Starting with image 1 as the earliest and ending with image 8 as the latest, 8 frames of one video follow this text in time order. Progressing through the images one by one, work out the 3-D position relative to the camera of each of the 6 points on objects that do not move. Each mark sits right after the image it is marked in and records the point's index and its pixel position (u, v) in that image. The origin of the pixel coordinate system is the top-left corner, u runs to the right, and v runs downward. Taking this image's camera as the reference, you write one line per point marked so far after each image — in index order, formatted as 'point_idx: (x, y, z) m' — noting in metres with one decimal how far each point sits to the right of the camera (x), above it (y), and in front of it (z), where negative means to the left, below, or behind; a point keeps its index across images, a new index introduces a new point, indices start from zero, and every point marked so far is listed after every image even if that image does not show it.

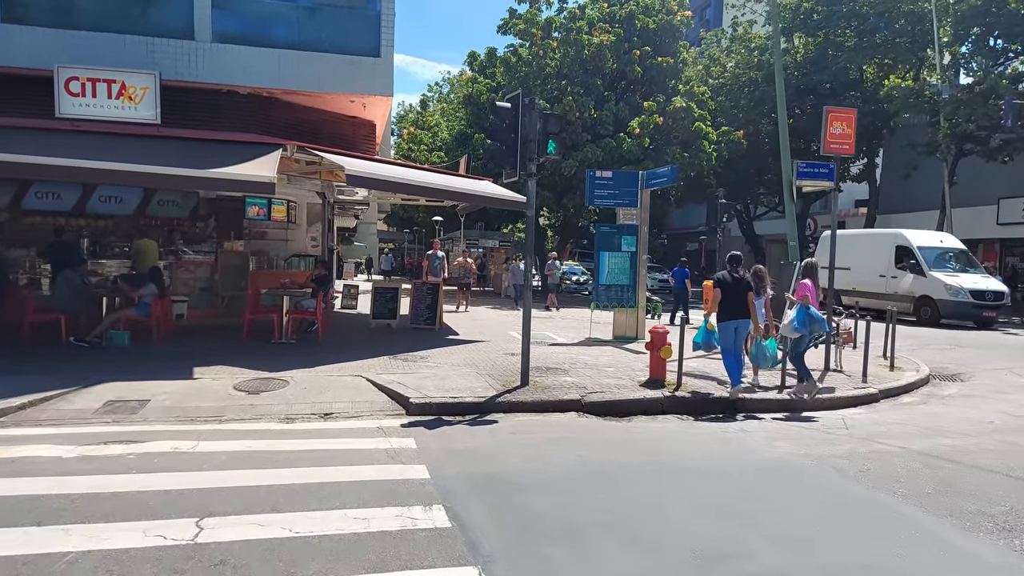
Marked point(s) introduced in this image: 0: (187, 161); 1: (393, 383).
0: (-4.7, +1.8, +10.1) m
1: (-1.4, -1.1, +8.5) m
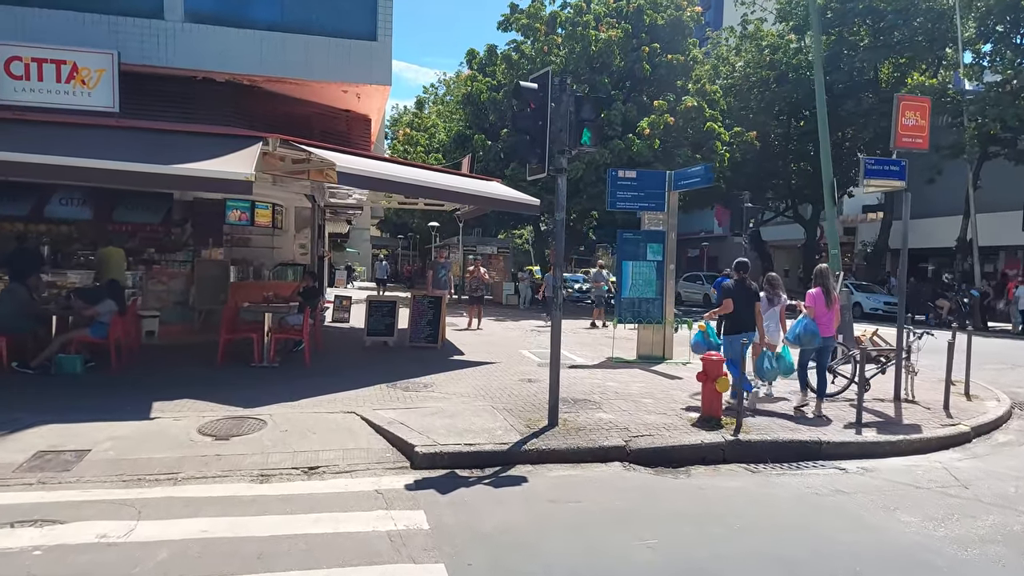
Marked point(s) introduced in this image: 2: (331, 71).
0: (-4.4, +1.6, +8.5) m
1: (-1.2, -1.3, +7.0) m
2: (-2.9, +3.5, +11.2) m
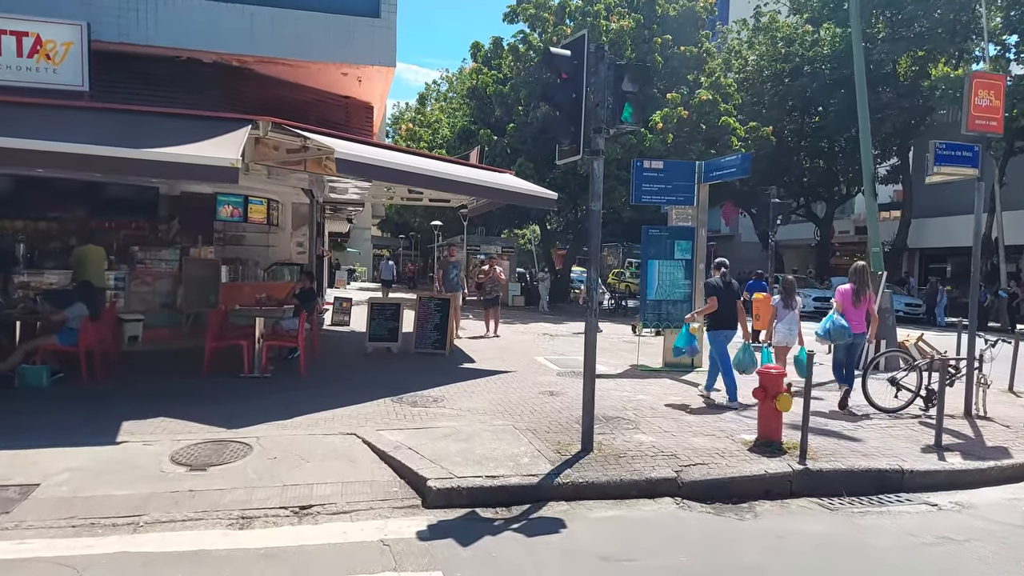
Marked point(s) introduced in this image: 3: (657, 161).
0: (-4.2, +1.6, +7.5) m
1: (-0.9, -1.4, +6.0) m
2: (-2.6, +3.4, +10.1) m
3: (+2.3, +2.0, +11.1) m
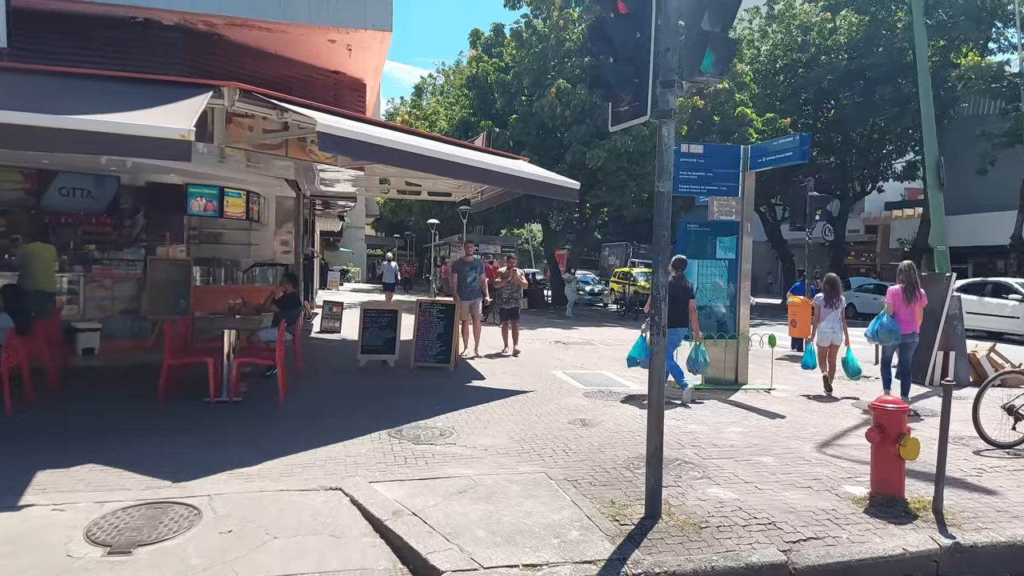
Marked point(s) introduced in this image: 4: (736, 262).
0: (-3.9, +1.5, +5.9) m
1: (-0.7, -1.4, +4.4) m
2: (-2.4, +3.4, +8.6) m
3: (+2.5, +1.9, +9.5) m
4: (+3.2, +0.4, +9.7) m
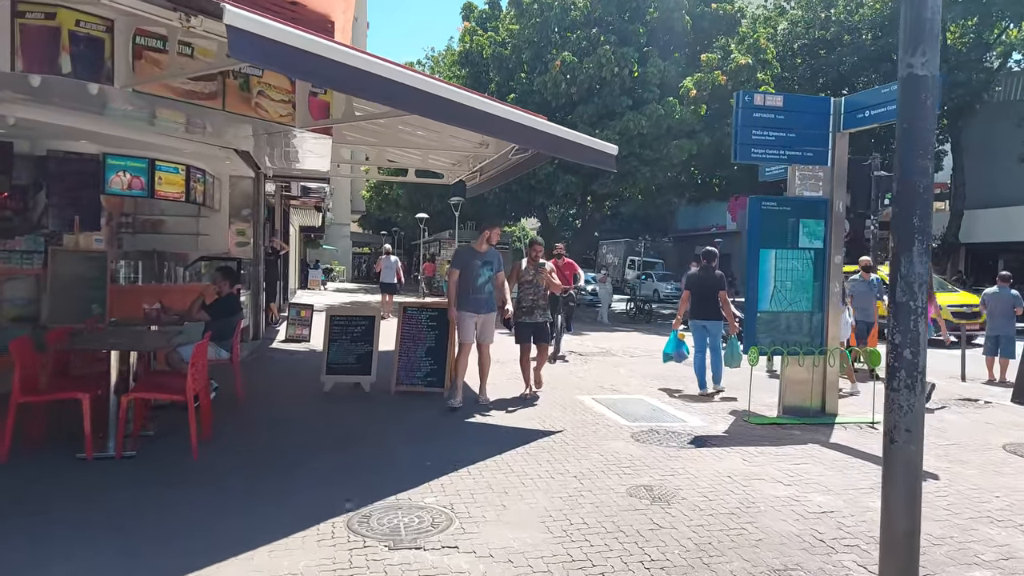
0: (-3.7, +1.5, +3.5) m
1: (-0.5, -1.4, +2.0) m
2: (-2.3, +3.4, +6.1) m
3: (+2.7, +2.0, +7.2) m
4: (+3.3, +0.4, +7.4) m
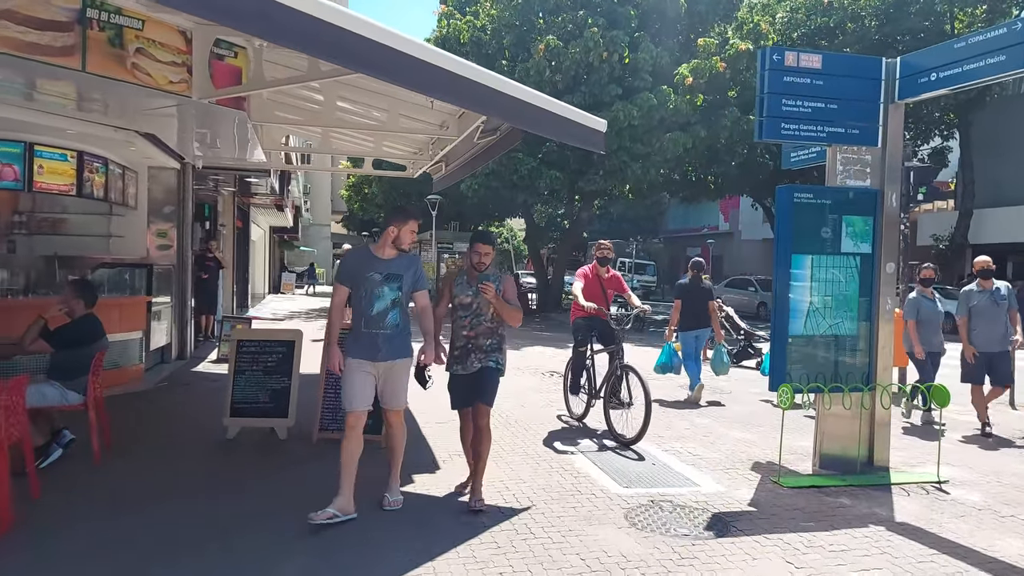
0: (-4.0, +1.4, +1.7) m
1: (-0.7, -1.6, +0.3) m
2: (-2.6, +3.2, +4.4) m
3: (+2.3, +1.8, +5.5) m
4: (+3.0, +0.2, +5.7) m
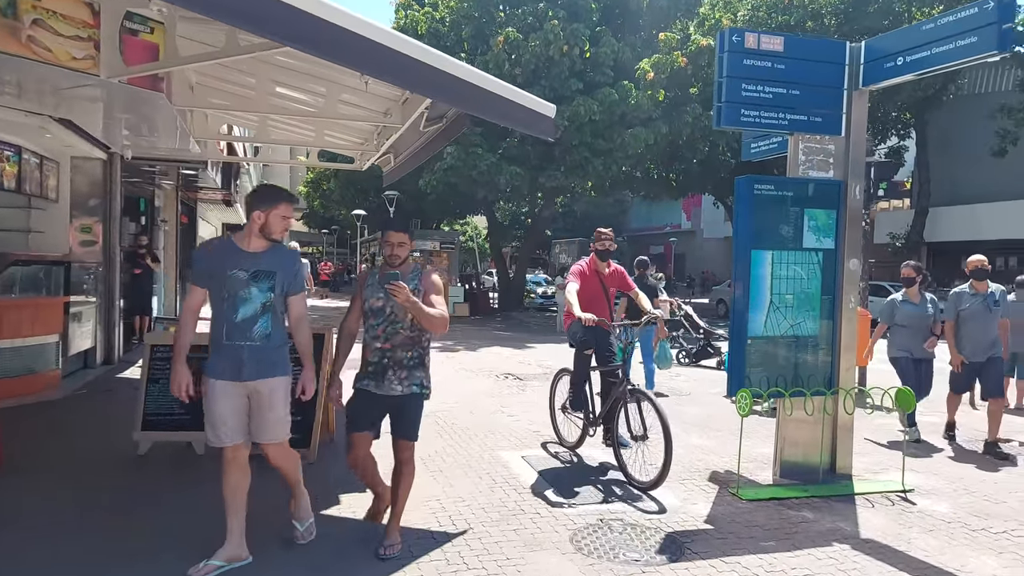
0: (-4.3, +1.4, +1.1) m
1: (-0.9, -1.6, -0.2) m
2: (-3.0, +3.2, +3.8) m
3: (+1.9, +1.8, +5.2) m
4: (+2.5, +0.2, +5.4) m
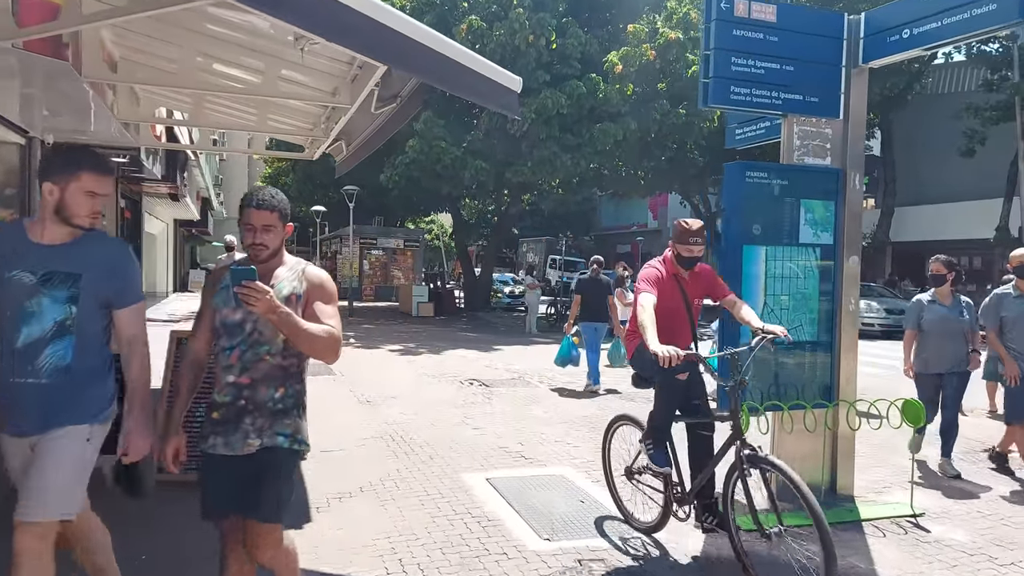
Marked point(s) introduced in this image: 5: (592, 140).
0: (-4.3, +1.4, +0.2) m
1: (-0.9, -1.6, -0.9) m
2: (-3.2, +3.2, +3.0) m
3: (+1.7, +1.8, +4.6) m
4: (+2.3, +0.2, +4.8) m
5: (+2.0, +3.7, +17.4) m
